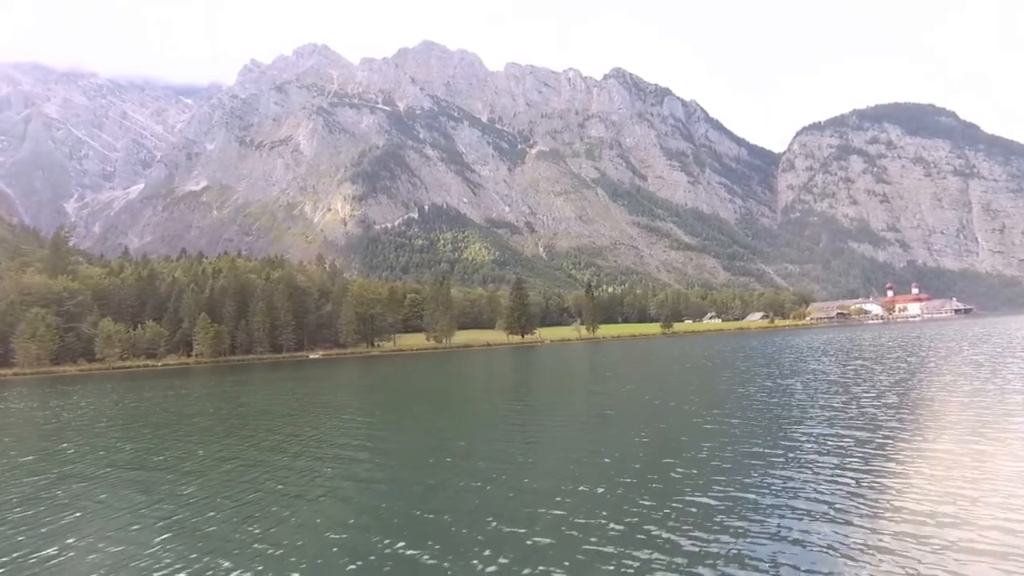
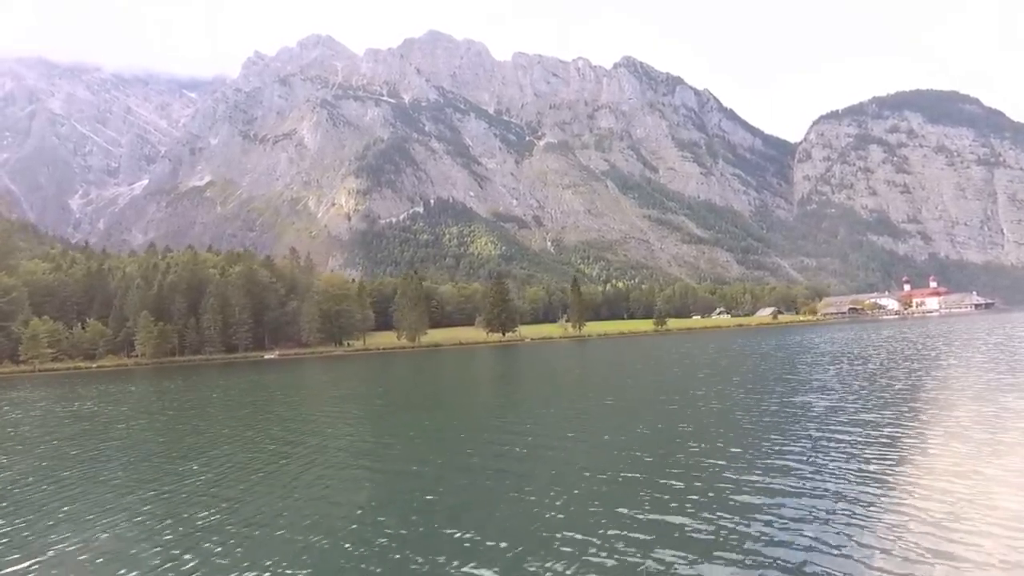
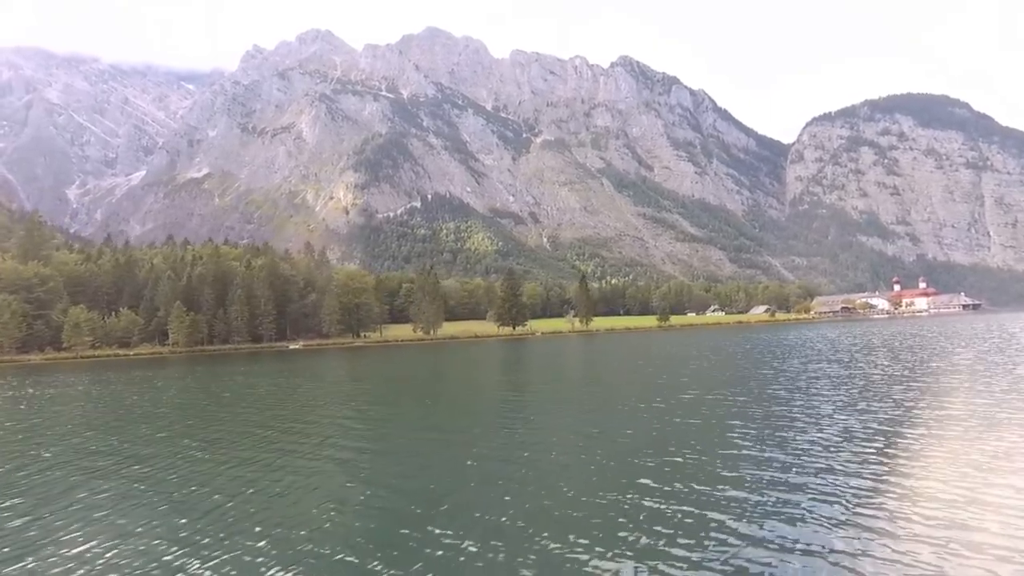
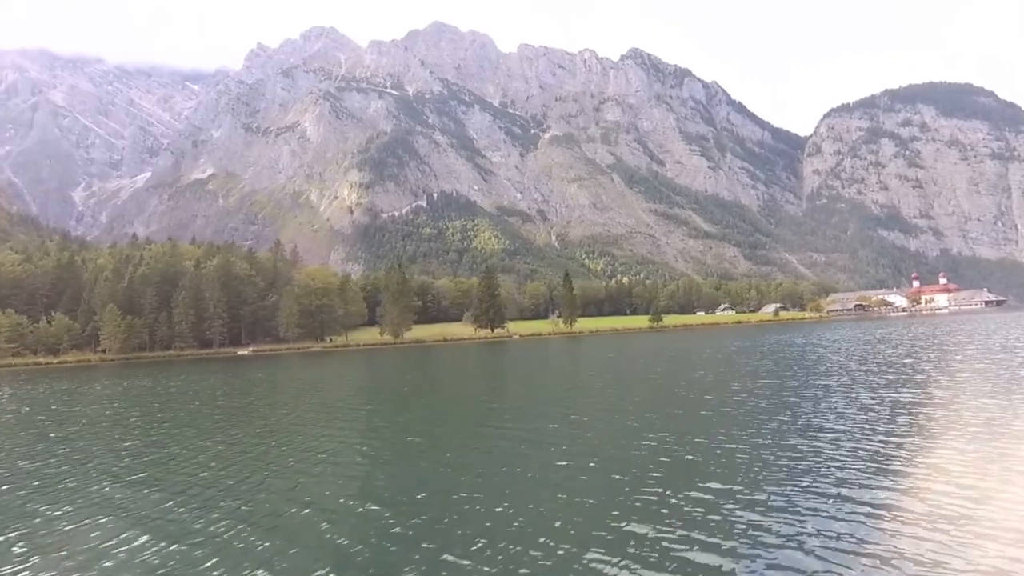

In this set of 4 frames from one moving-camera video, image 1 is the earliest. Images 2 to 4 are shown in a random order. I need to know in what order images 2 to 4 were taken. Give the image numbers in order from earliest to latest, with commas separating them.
3, 2, 4
